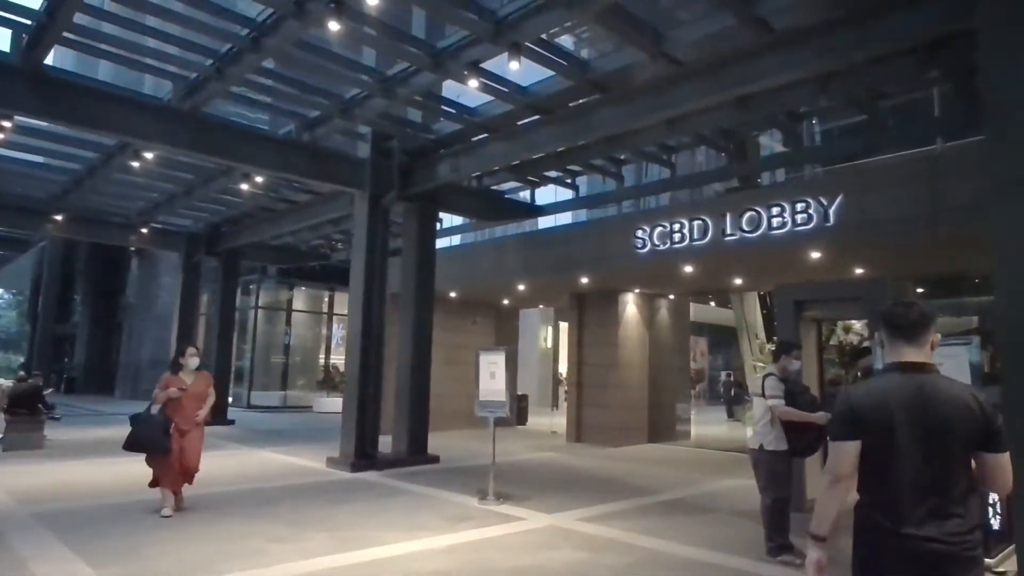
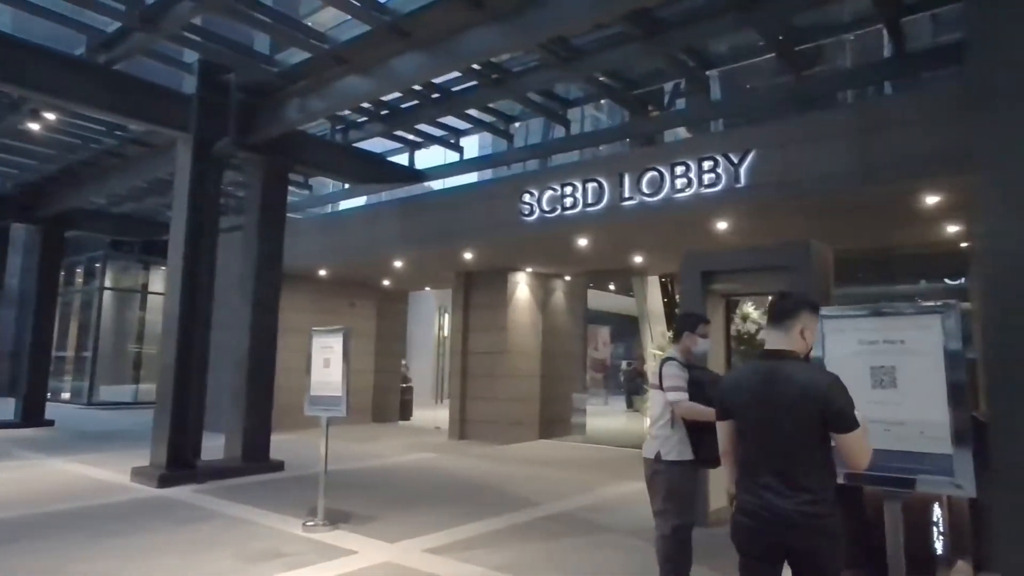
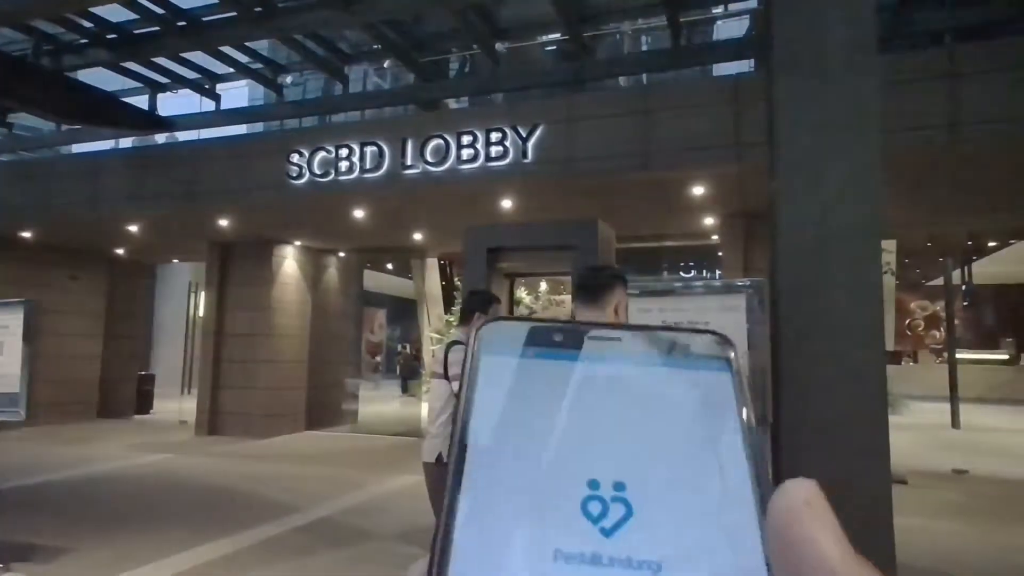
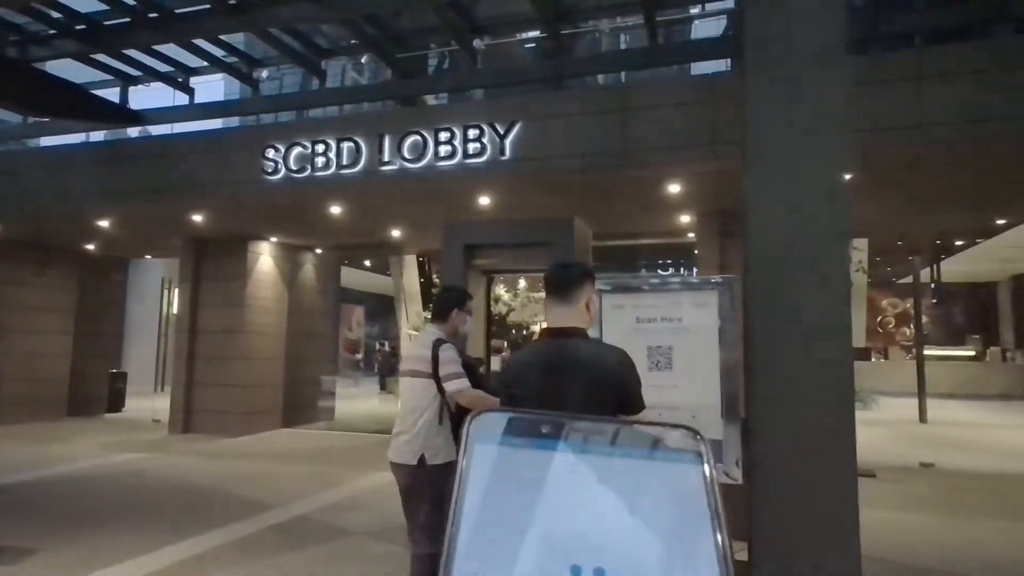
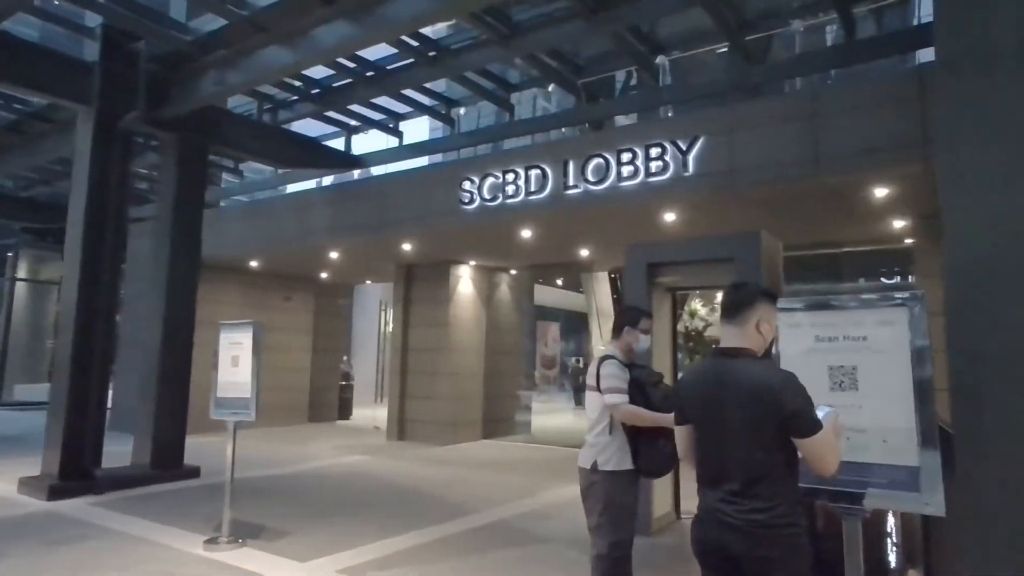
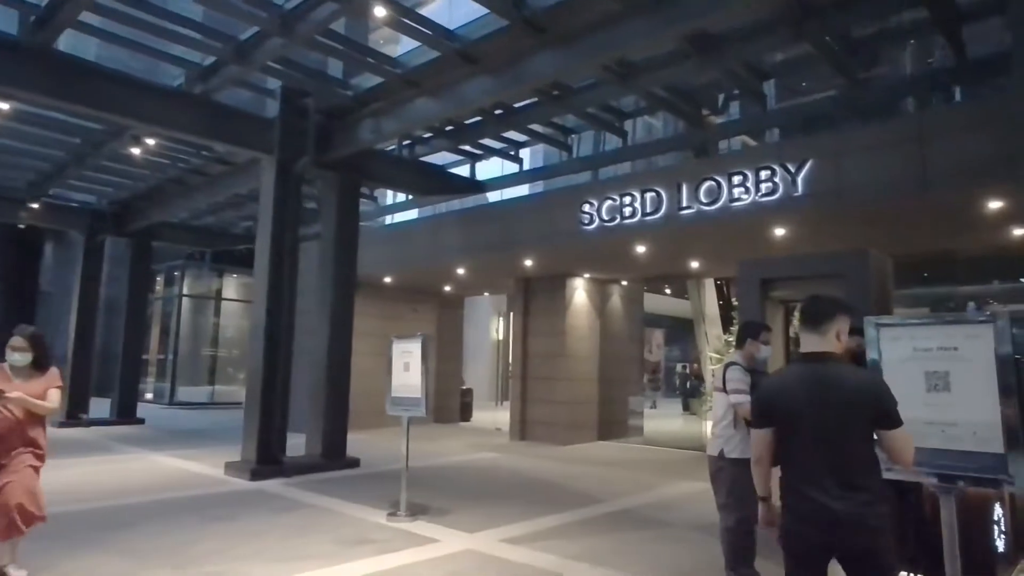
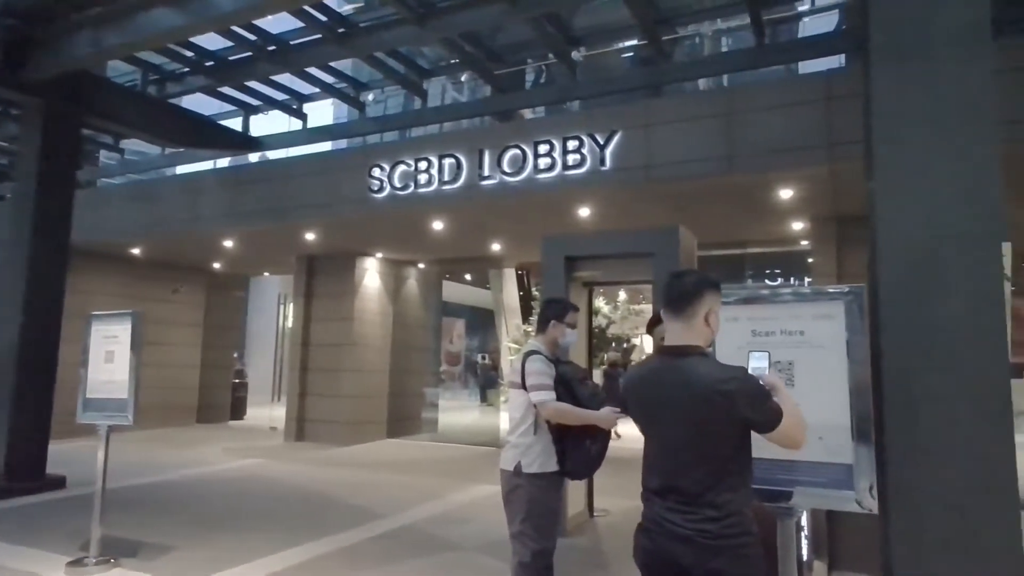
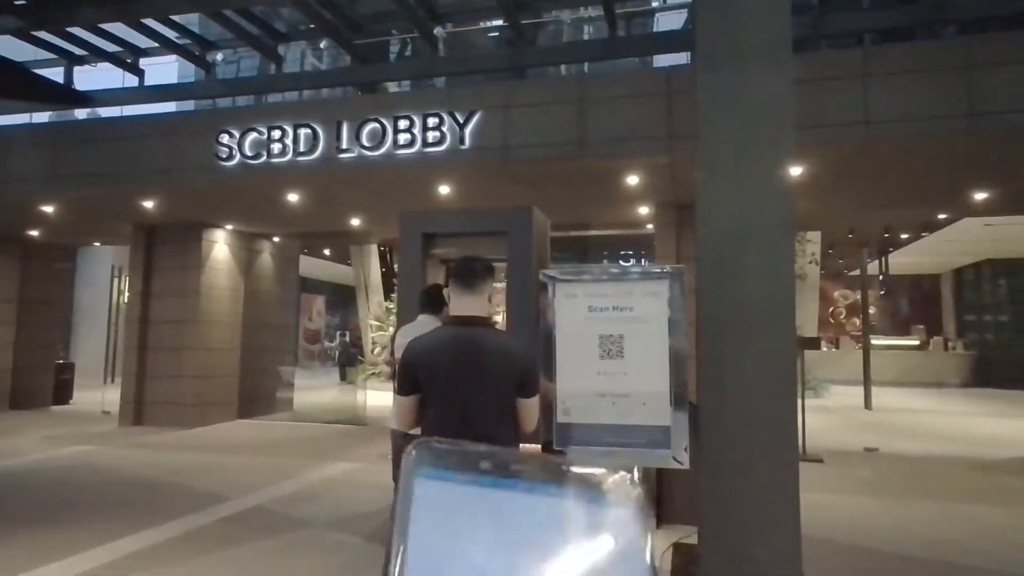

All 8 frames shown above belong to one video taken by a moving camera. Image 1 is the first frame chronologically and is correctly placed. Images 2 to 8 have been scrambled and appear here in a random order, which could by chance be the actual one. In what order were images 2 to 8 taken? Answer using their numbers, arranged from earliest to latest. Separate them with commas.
6, 2, 5, 7, 3, 4, 8
